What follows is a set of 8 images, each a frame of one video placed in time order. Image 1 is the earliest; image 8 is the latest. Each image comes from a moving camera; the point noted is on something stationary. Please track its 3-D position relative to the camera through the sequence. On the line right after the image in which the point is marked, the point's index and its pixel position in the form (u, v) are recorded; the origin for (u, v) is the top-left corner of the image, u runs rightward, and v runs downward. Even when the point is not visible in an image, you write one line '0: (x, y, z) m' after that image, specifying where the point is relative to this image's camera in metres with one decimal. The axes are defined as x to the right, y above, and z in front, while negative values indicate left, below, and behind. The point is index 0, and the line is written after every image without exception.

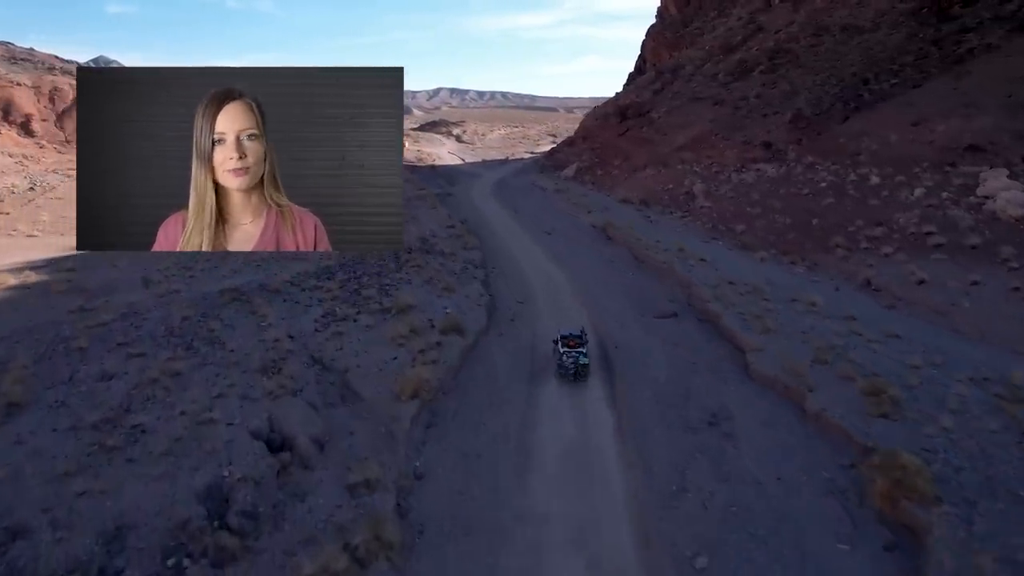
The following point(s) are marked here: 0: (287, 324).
0: (-4.9, -0.8, +14.7) m
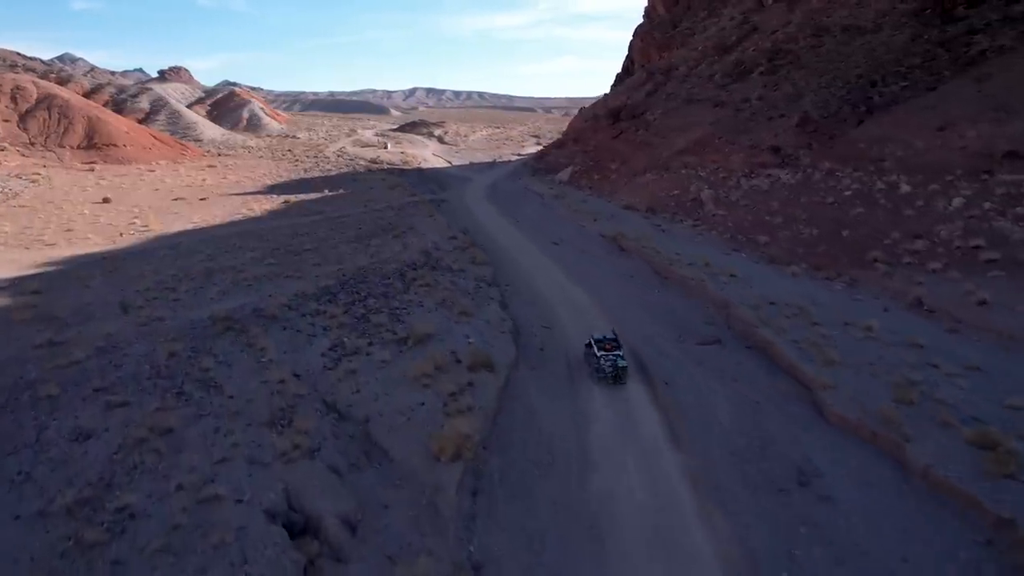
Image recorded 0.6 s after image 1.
0: (-4.2, -1.4, +12.9) m
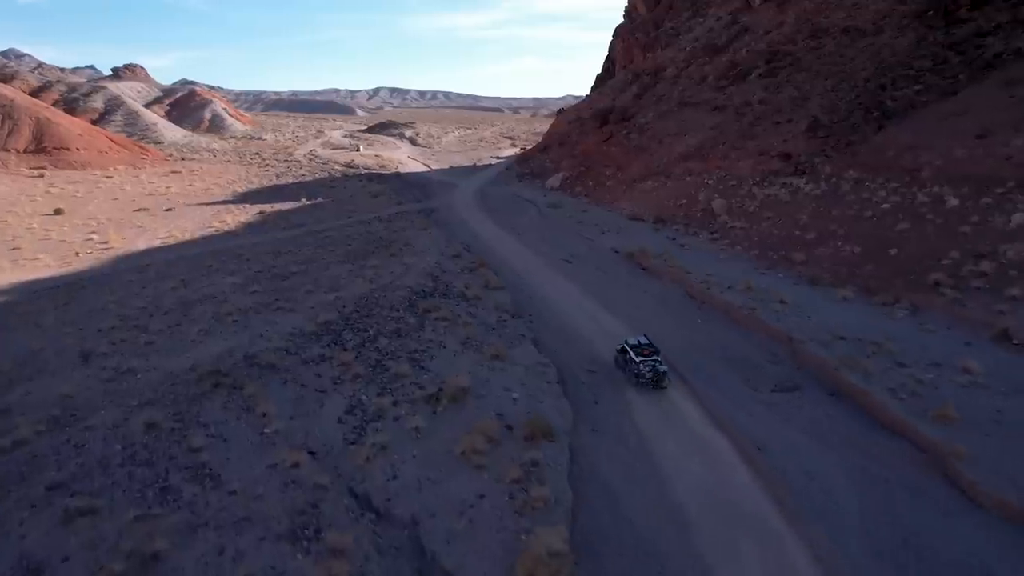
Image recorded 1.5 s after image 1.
0: (-3.2, -2.2, +10.4) m
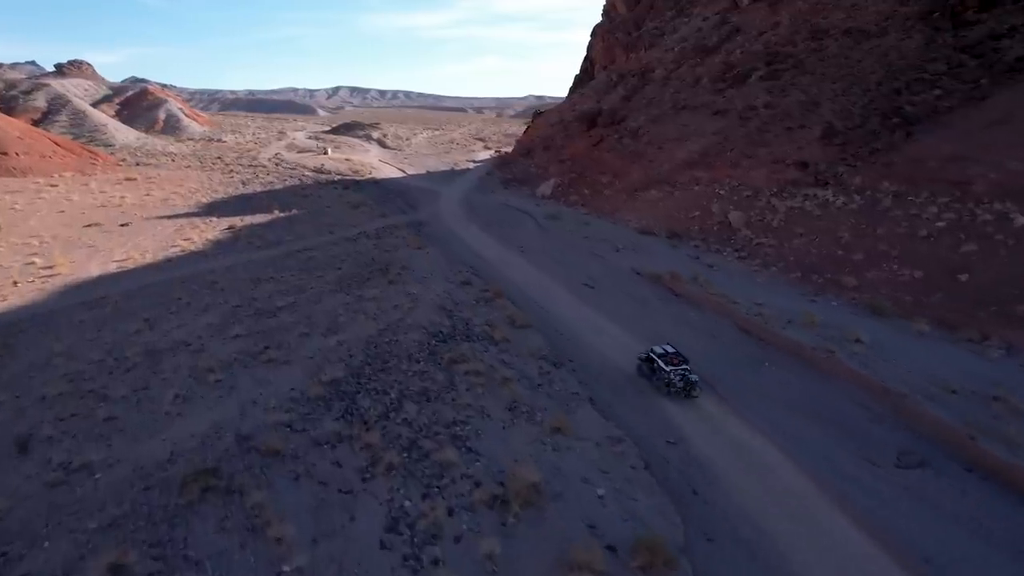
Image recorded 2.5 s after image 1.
0: (-2.0, -3.1, +7.6) m
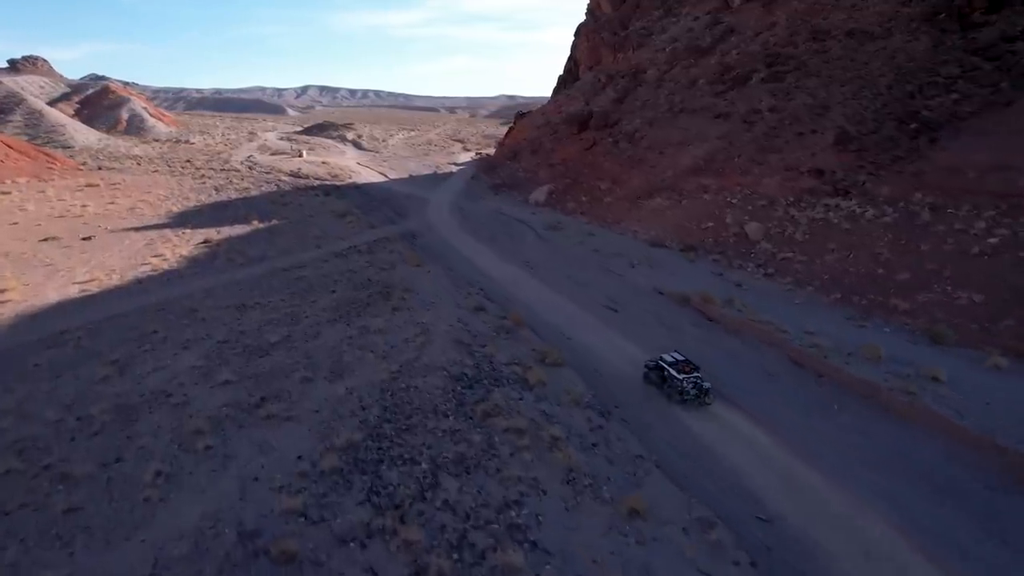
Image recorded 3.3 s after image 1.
0: (-1.0, -3.8, +5.5) m
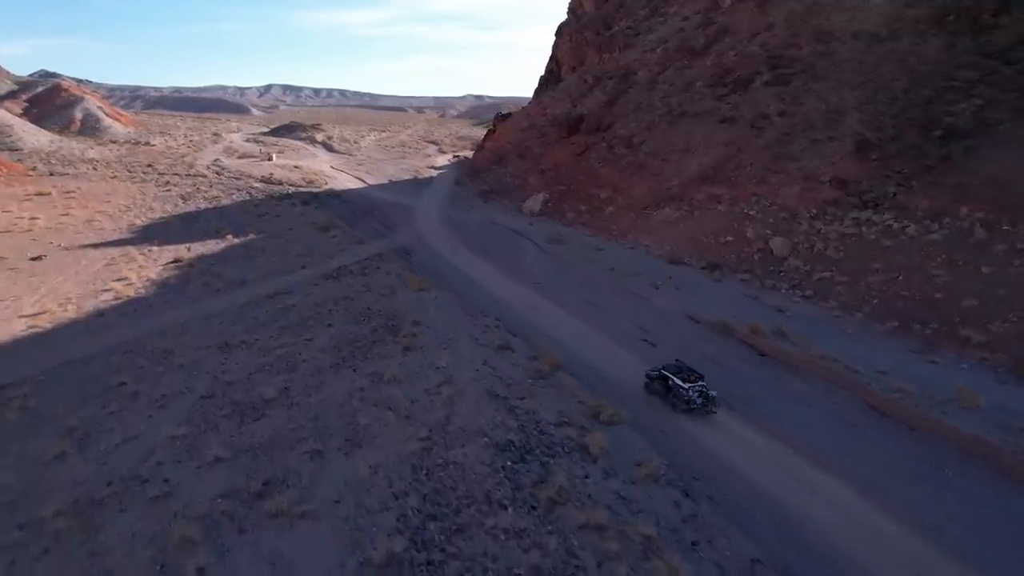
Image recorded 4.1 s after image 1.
0: (+0.3, -4.6, +3.2) m
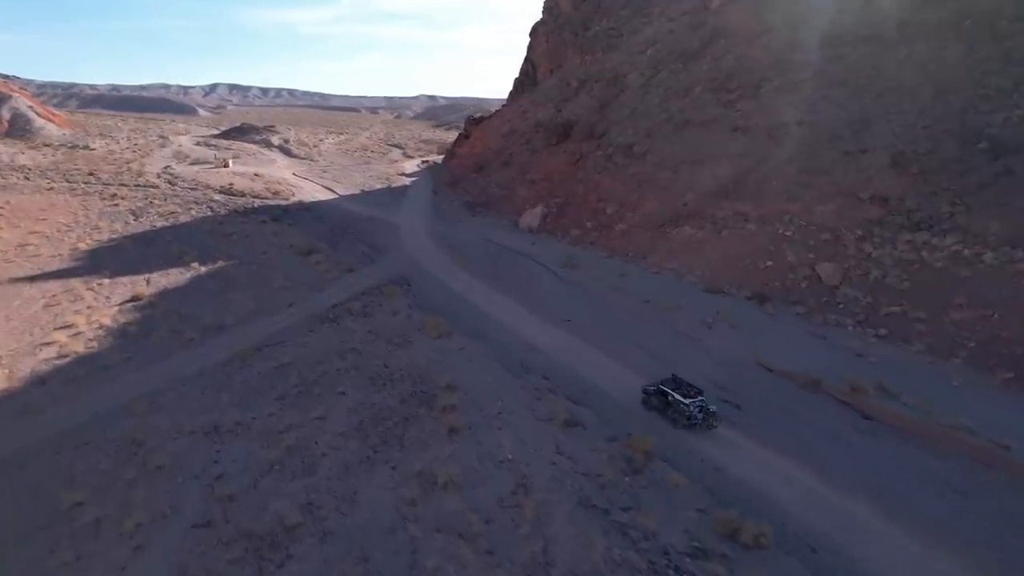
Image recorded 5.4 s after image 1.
0: (+2.5, -5.6, +0.2) m
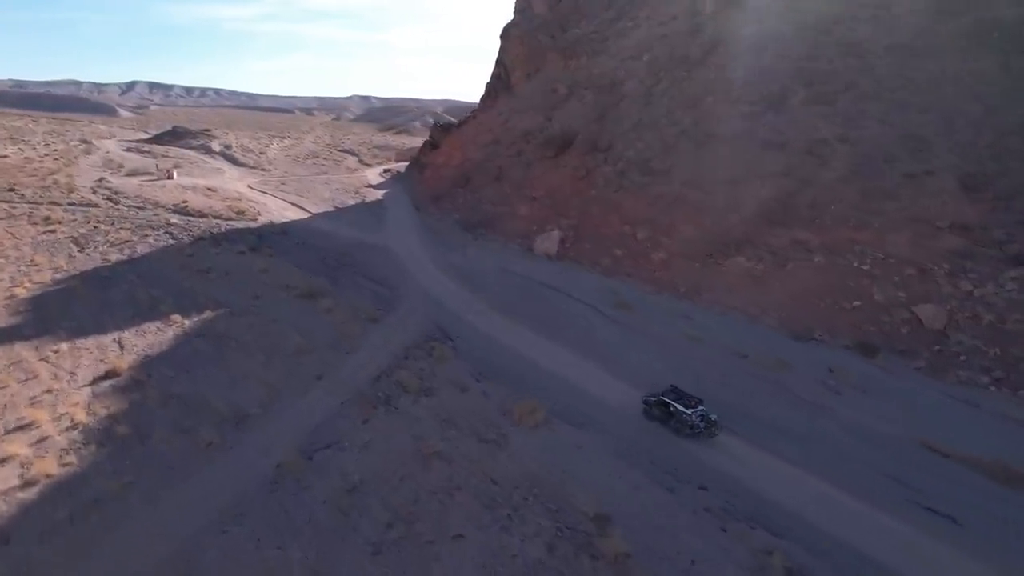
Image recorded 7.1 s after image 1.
0: (+6.5, -7.0, -2.9) m
